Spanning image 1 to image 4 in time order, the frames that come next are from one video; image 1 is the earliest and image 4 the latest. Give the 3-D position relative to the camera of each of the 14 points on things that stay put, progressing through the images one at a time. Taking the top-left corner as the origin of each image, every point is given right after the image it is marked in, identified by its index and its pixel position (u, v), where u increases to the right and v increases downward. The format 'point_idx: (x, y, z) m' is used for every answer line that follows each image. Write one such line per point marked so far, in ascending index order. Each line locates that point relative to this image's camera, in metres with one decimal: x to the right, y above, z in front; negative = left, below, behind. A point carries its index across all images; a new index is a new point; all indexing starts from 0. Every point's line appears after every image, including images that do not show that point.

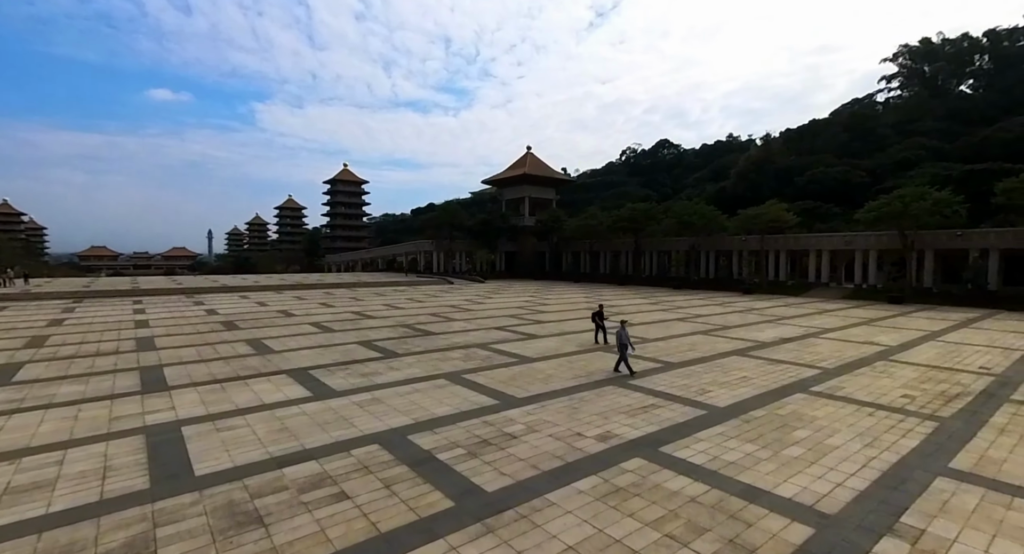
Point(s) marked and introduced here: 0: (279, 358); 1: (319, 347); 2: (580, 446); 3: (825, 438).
0: (-5.2, -1.9, +10.9) m
1: (-4.8, -1.8, +12.0) m
2: (+0.9, -2.1, +5.9) m
3: (+4.1, -2.1, +6.2) m
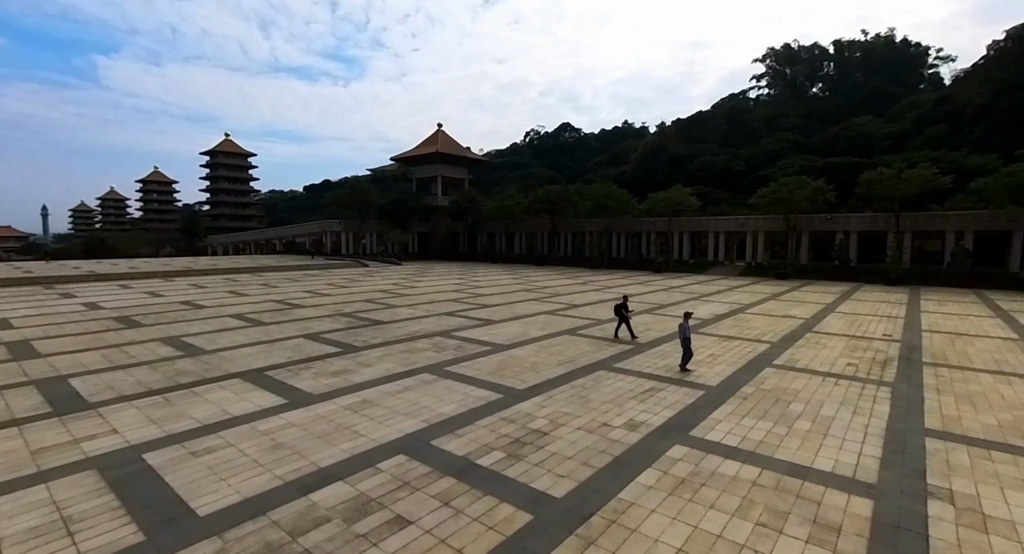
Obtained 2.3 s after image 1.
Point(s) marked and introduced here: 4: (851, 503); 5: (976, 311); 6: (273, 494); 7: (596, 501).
0: (-5.7, -1.6, +9.4) m
1: (-5.6, -1.5, +10.6) m
2: (+1.3, -1.9, +5.8) m
3: (+4.4, -1.9, +6.8) m
4: (+3.1, -2.1, +4.4) m
5: (+15.6, -1.2, +16.2) m
6: (-2.2, -2.1, +4.6) m
7: (+0.8, -2.1, +4.4) m
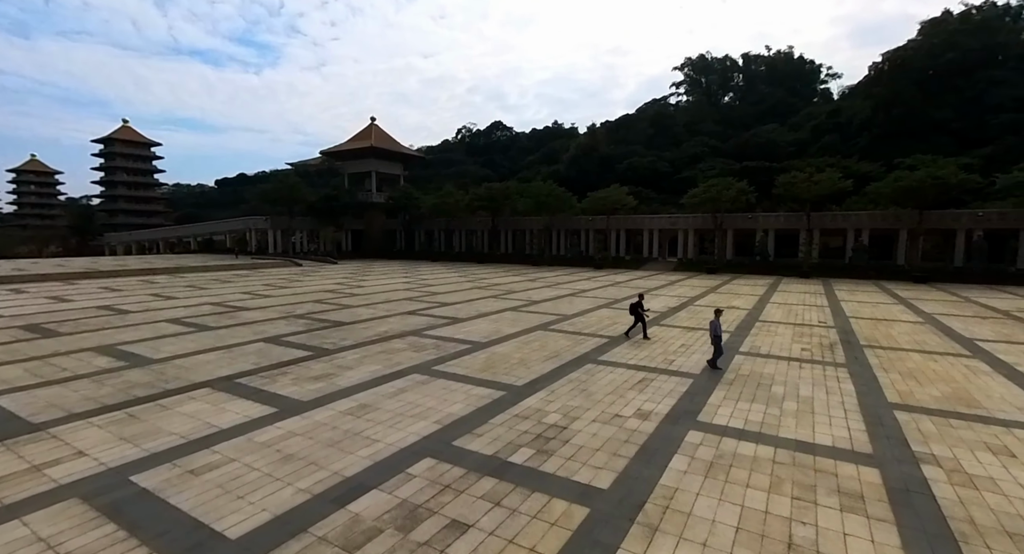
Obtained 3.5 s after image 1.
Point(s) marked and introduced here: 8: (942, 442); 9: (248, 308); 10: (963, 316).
0: (-6.0, -1.6, +8.5) m
1: (-6.0, -1.5, +9.7) m
2: (+1.5, -1.9, +6.0) m
3: (+4.4, -1.8, +7.5) m
4: (+3.6, -2.0, +4.9) m
5: (+14.1, -0.9, +18.4) m
6: (-1.8, -2.0, +4.2) m
7: (+1.2, -2.0, +4.5) m
8: (+5.1, -1.9, +5.6) m
9: (-8.5, -1.0, +15.5) m
10: (+14.0, -1.2, +14.9) m
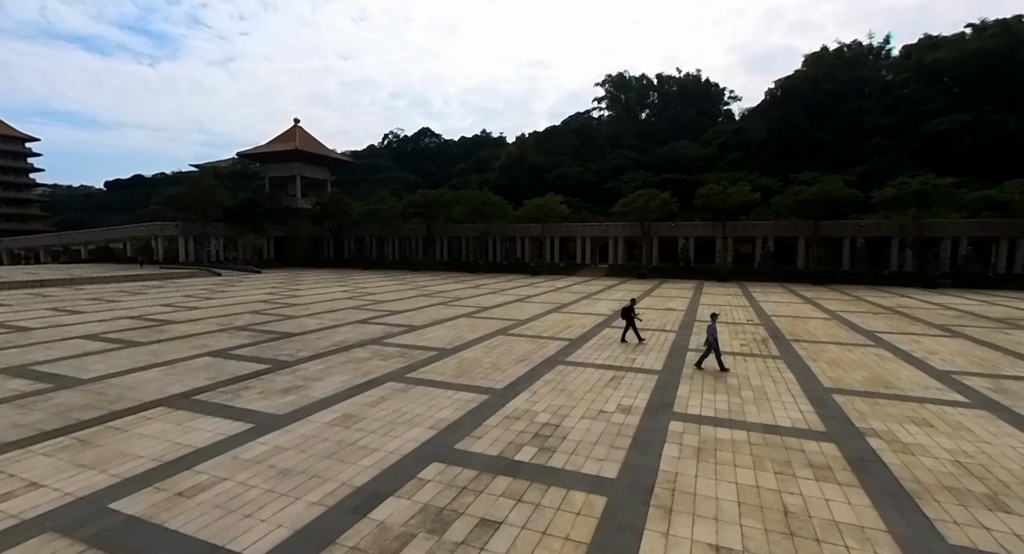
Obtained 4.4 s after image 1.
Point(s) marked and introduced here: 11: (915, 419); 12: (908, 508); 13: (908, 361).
0: (-6.3, -1.8, +7.7) m
1: (-6.5, -1.7, +8.9) m
2: (+1.4, -1.9, +6.4) m
3: (+4.1, -1.8, +8.3) m
4: (+3.6, -2.0, +5.6) m
5: (+12.0, -1.0, +20.6) m
6: (-1.6, -2.1, +4.1) m
7: (+1.4, -2.0, +4.9) m
8: (+5.0, -1.9, +6.5) m
9: (-10.0, -1.3, +14.2) m
10: (+12.4, -1.2, +17.1) m
11: (+5.5, -1.9, +6.6) m
12: (+3.6, -2.1, +4.3) m
13: (+8.2, -1.7, +9.9) m
